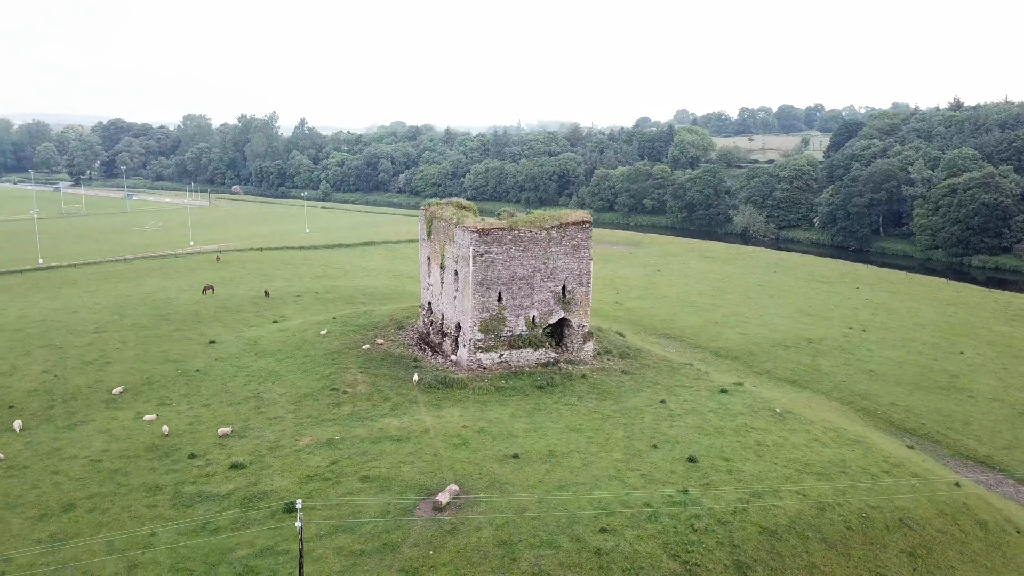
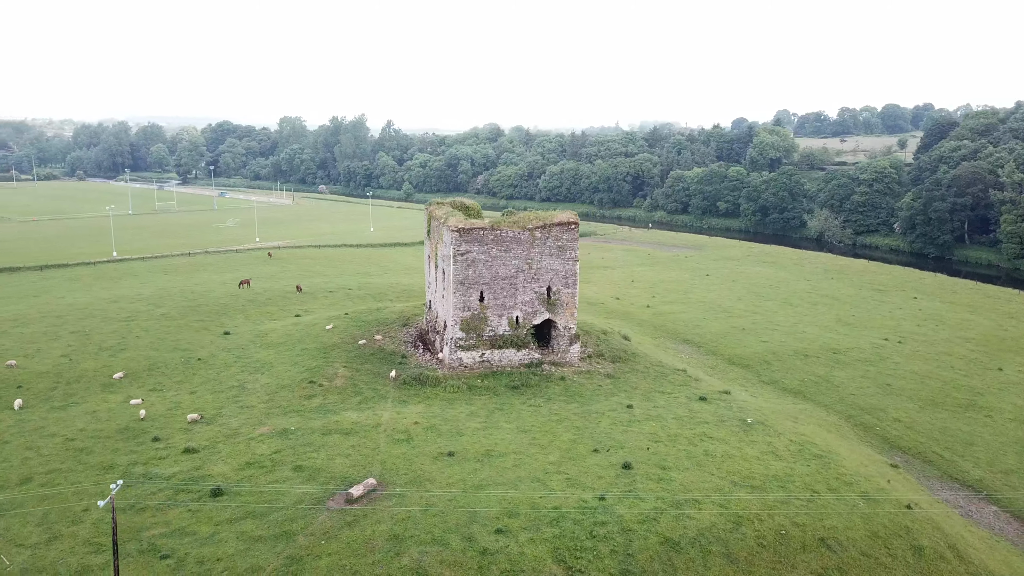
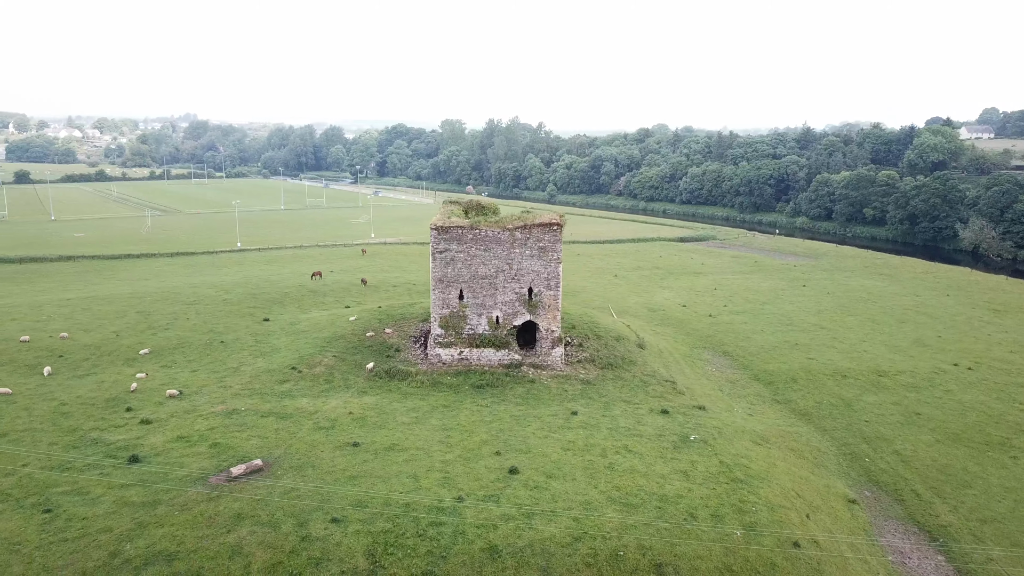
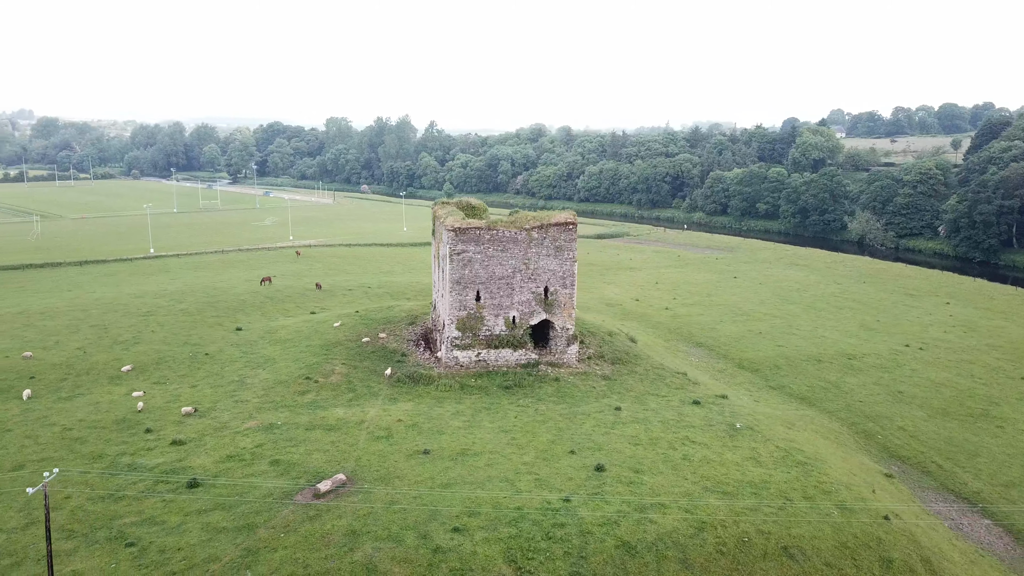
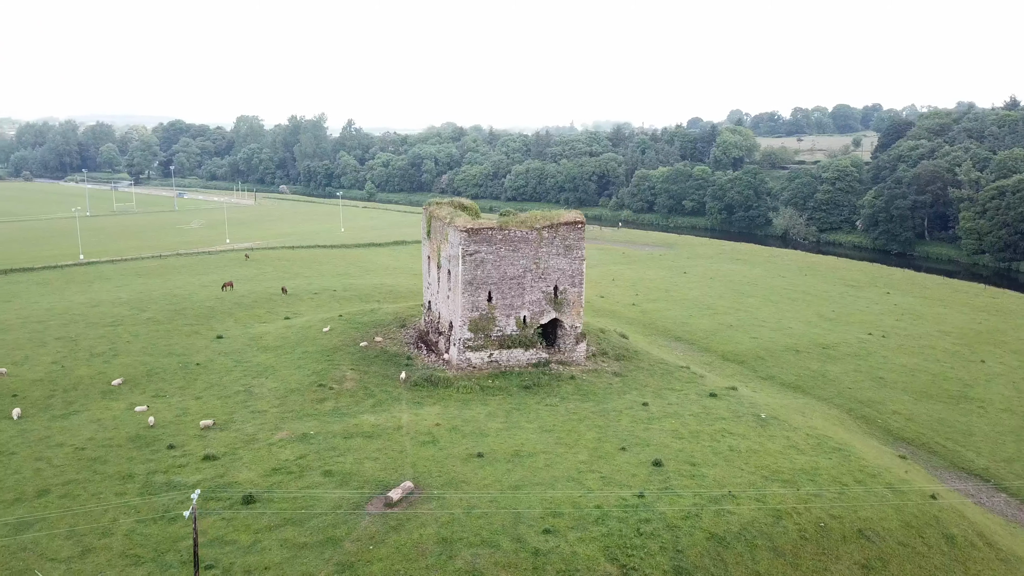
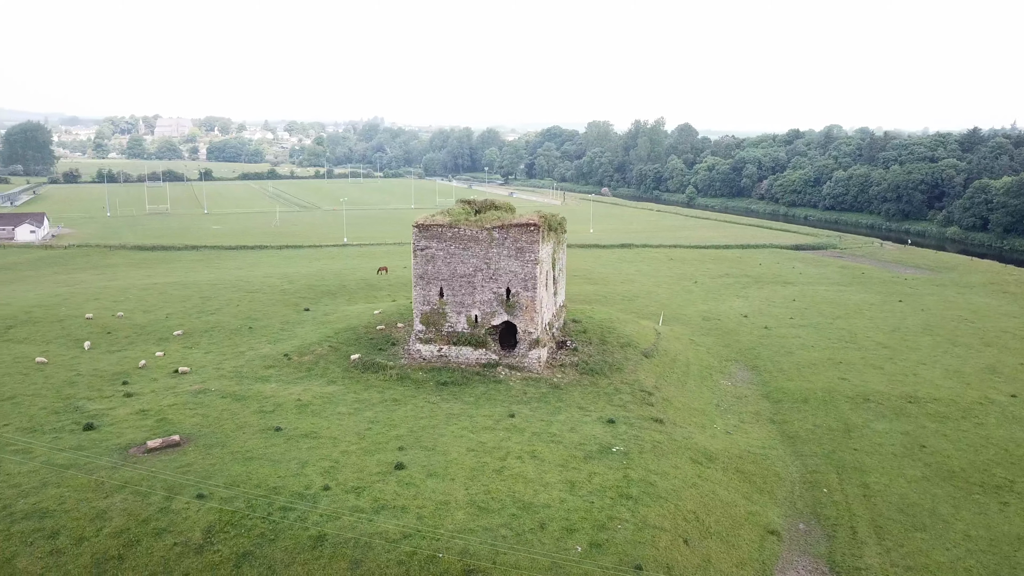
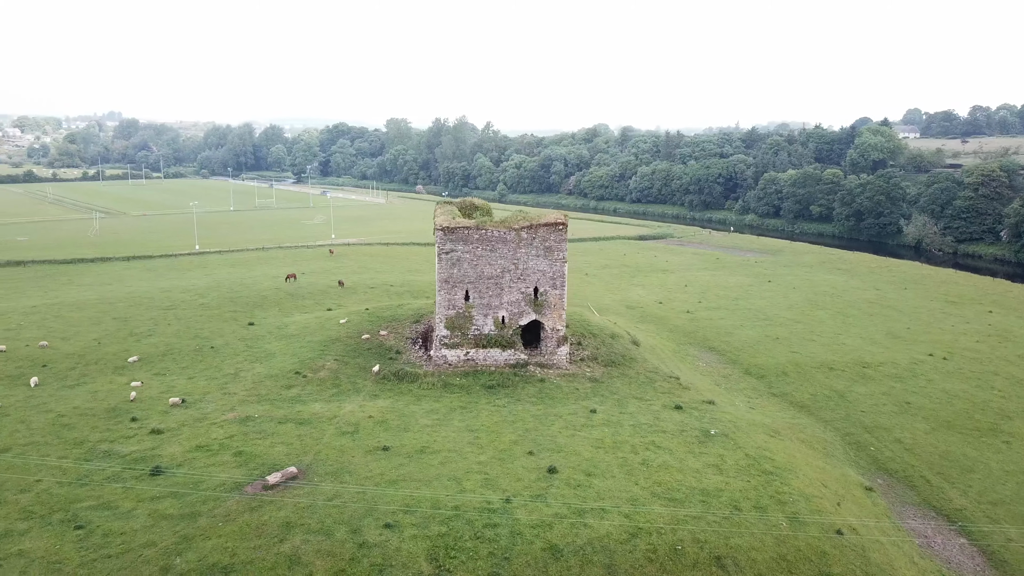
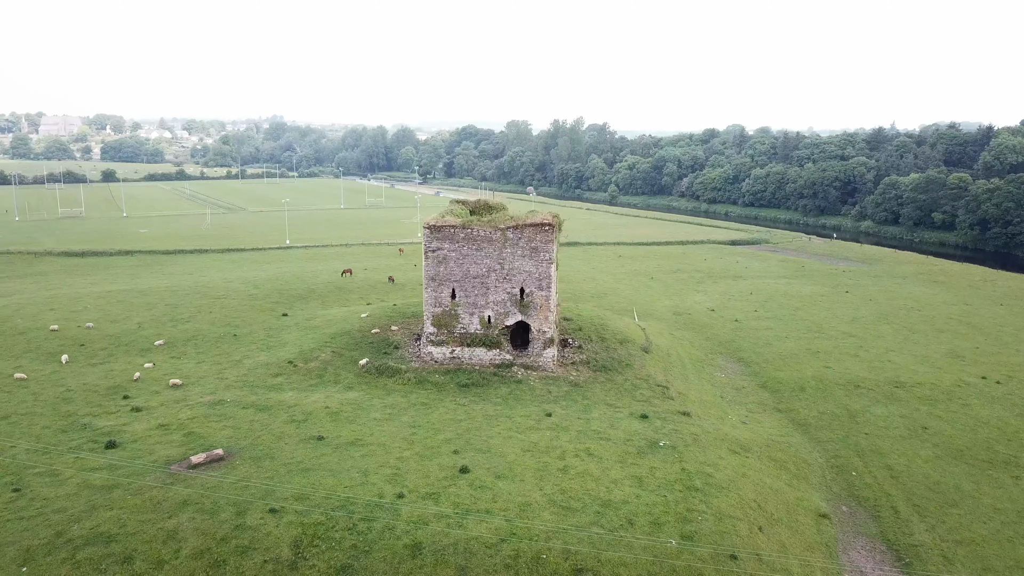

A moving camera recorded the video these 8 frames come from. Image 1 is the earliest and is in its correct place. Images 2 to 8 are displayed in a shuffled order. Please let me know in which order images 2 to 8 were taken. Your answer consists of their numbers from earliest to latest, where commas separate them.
5, 2, 4, 7, 3, 8, 6
